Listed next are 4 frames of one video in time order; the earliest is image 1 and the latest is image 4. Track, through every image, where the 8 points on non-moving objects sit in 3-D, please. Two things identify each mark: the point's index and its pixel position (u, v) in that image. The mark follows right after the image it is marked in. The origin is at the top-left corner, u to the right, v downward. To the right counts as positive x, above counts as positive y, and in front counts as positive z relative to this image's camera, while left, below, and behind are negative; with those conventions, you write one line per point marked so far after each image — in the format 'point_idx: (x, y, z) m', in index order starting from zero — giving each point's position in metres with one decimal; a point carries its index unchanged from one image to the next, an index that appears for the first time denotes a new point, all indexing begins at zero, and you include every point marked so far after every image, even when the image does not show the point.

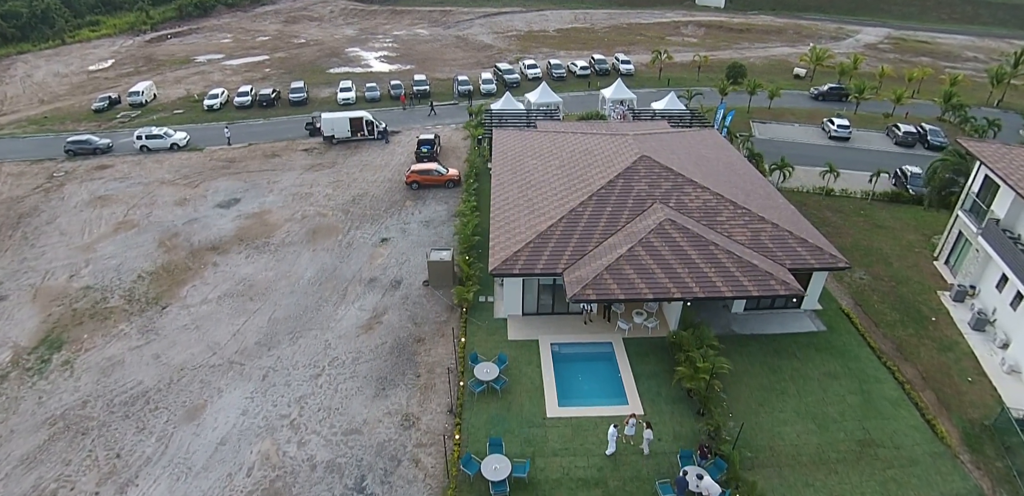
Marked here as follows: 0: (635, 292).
0: (+4.6, -1.6, +19.1) m
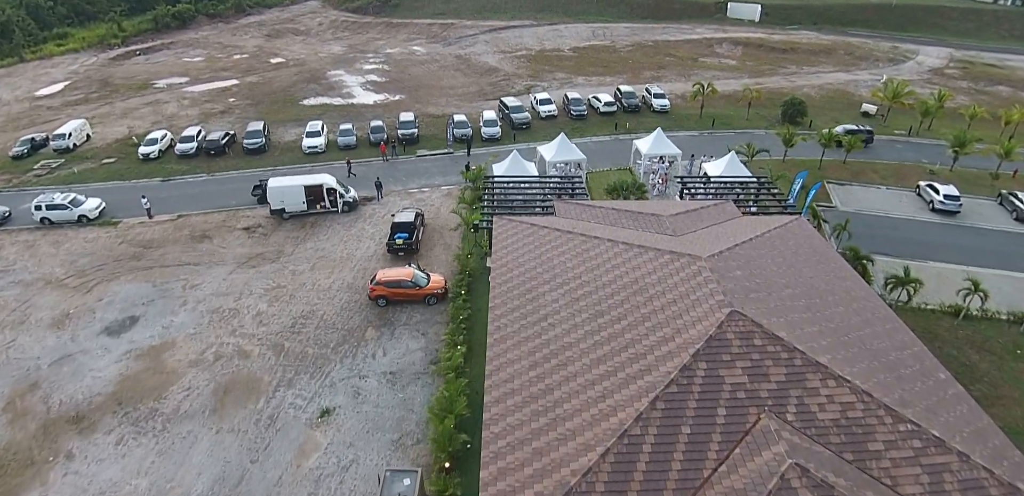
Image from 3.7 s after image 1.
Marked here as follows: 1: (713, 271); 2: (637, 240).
0: (+4.6, -7.9, +9.9) m
1: (+6.6, -0.8, +17.1) m
2: (+4.8, +0.3, +20.0) m
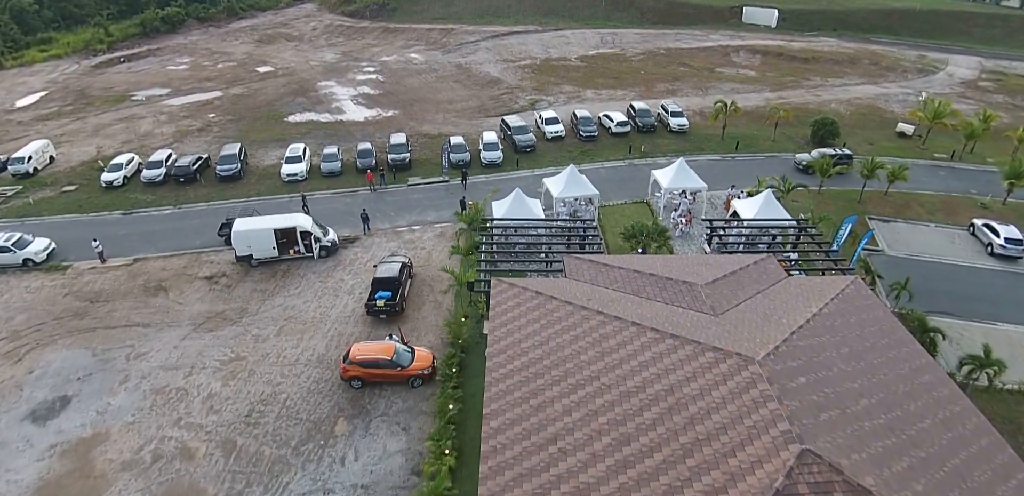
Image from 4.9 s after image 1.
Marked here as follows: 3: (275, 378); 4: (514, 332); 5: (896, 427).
0: (+4.6, -10.6, +6.2) m
1: (+6.6, -3.4, +13.3) m
2: (+4.8, -2.3, +16.2) m
3: (-8.9, -4.9, +19.5) m
4: (+0.1, -2.8, +17.3) m
5: (+10.1, -4.5, +13.6) m
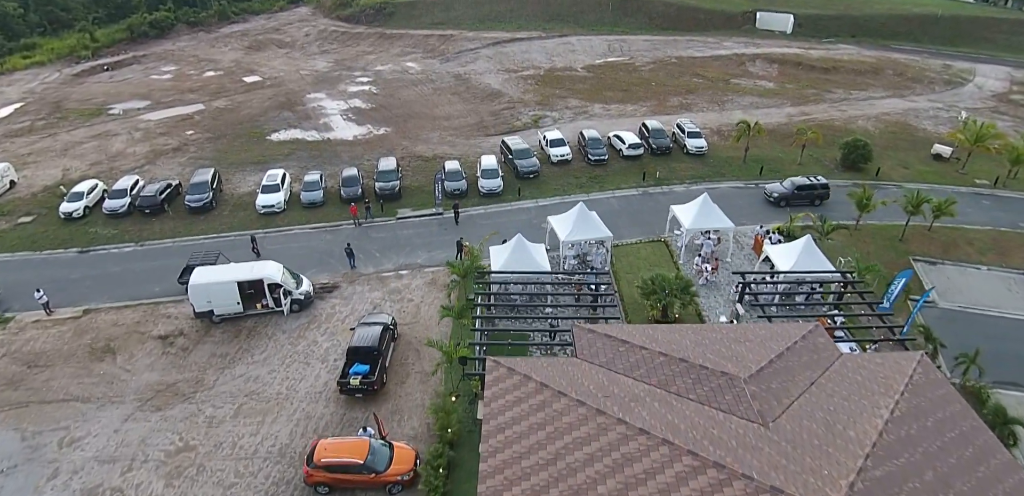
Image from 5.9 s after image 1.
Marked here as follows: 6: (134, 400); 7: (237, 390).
0: (+4.5, -13.0, +3.0) m
1: (+6.6, -5.8, +10.1) m
2: (+4.8, -4.7, +13.0) m
3: (-8.9, -7.3, +16.3) m
4: (+0.1, -5.2, +14.0) m
5: (+10.0, -6.9, +10.3) m
6: (-13.9, -5.6, +19.2) m
7: (-10.2, -5.3, +19.3) m
